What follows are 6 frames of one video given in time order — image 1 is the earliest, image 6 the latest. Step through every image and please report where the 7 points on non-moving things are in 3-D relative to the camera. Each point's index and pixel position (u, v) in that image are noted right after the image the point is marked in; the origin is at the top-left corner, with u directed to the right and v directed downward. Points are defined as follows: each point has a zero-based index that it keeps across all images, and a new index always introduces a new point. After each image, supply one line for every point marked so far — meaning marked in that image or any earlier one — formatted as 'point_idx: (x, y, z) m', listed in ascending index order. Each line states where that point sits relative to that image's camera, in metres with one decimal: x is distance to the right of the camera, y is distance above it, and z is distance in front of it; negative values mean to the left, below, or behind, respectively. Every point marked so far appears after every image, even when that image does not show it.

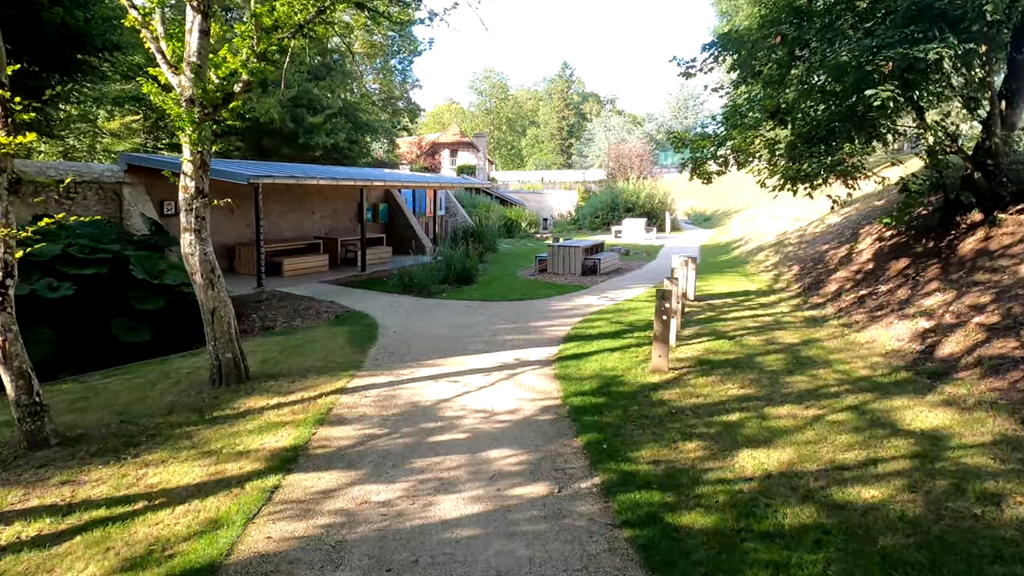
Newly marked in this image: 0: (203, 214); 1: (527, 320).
0: (-3.0, +0.7, +6.5) m
1: (+0.2, -0.5, +9.8) m
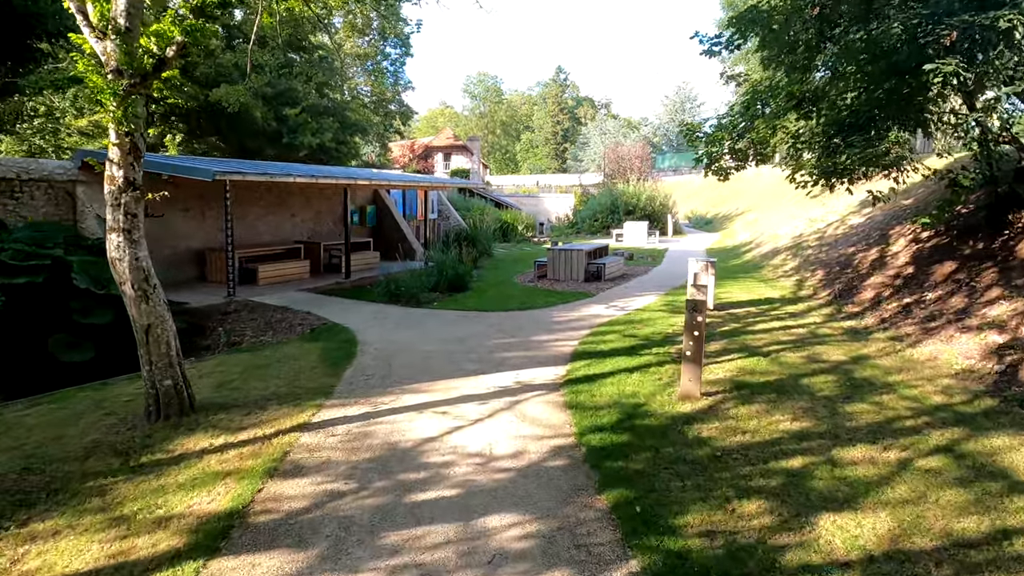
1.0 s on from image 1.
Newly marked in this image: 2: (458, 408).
0: (-3.0, +0.6, +5.3) m
1: (+0.2, -0.6, +8.6) m
2: (-0.5, -1.0, +5.7) m
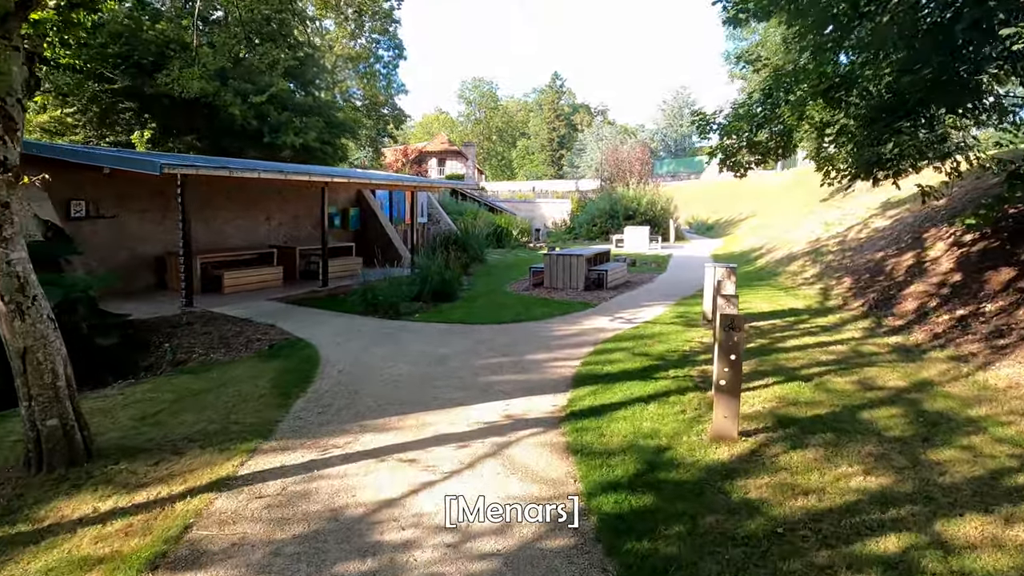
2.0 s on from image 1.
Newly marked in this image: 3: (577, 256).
0: (-3.1, +0.5, +4.1) m
1: (+0.1, -0.7, +7.3) m
2: (-0.5, -1.1, +4.5) m
3: (+1.2, +0.6, +12.1) m
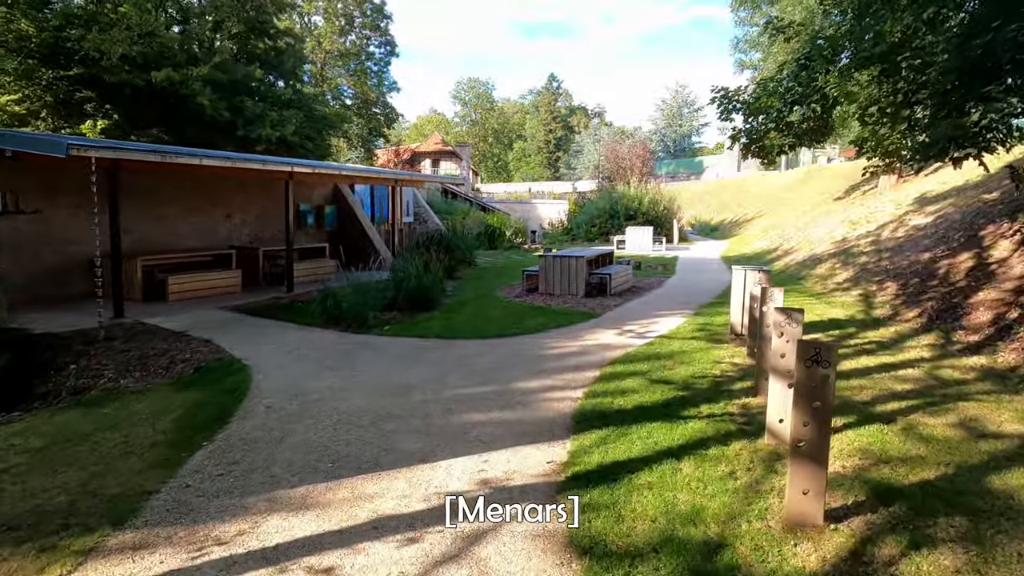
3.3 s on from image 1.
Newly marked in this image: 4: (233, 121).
0: (-3.2, +0.5, +2.5) m
1: (-0.1, -0.8, +5.8) m
2: (-0.7, -1.2, +2.9) m
3: (+1.0, +0.5, +10.6) m
4: (-8.2, +4.9, +19.7) m
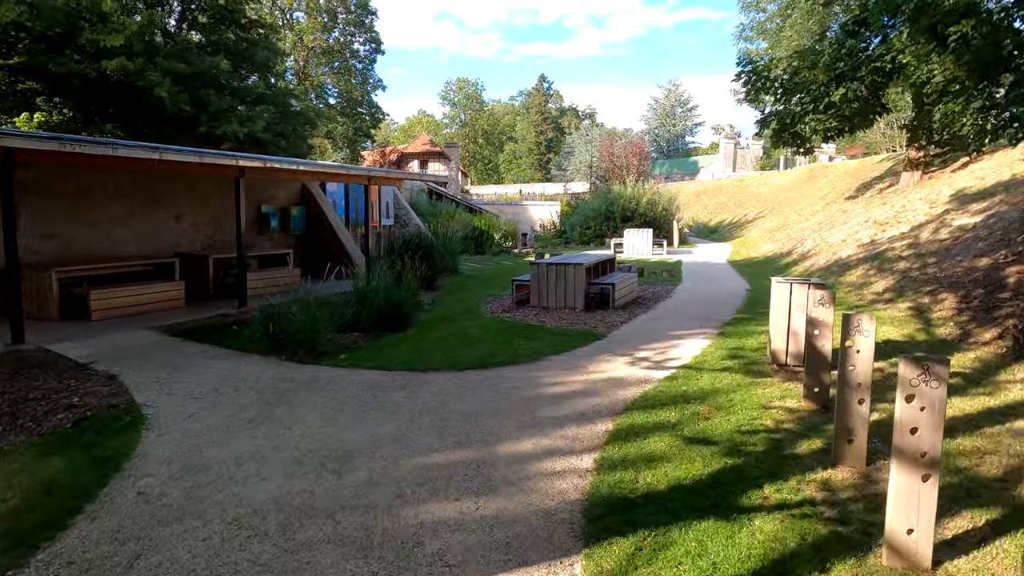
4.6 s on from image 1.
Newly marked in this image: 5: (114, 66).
0: (-3.3, +0.3, +1.0) m
1: (-0.2, -0.9, +4.3) m
2: (-0.7, -1.3, +1.4) m
3: (+0.8, +0.3, +9.1) m
4: (-8.6, +4.7, +18.1) m
5: (-9.3, +5.2, +15.7) m
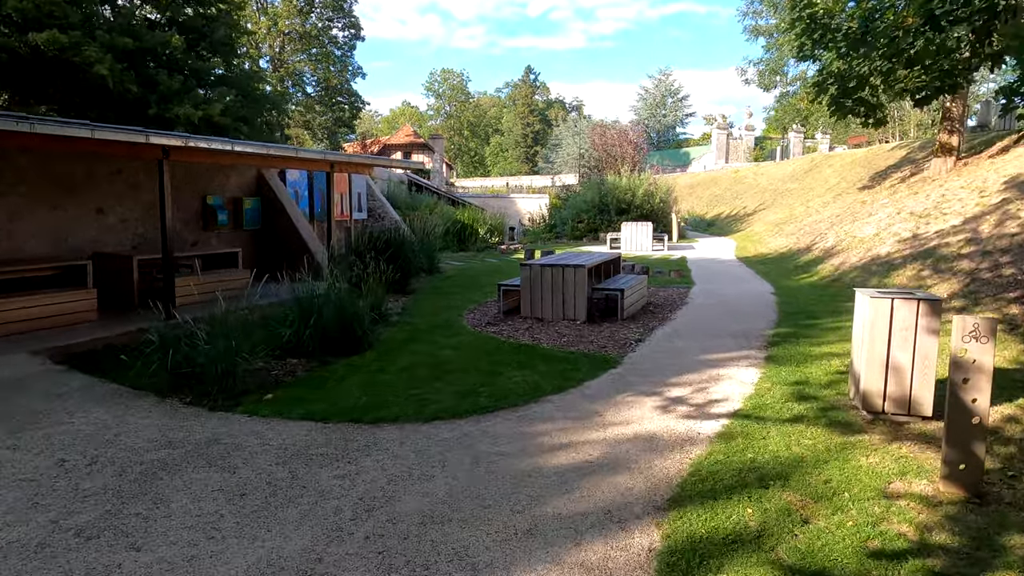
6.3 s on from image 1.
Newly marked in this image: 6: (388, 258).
0: (-3.3, +0.1, -0.8) m
1: (-0.2, -1.1, +2.6) m
2: (-0.7, -1.5, -0.3) m
3: (+0.7, +0.2, +7.4) m
4: (-8.9, +4.6, +16.2) m
5: (-9.6, +5.1, +13.7) m
6: (-1.8, +0.4, +9.8) m
